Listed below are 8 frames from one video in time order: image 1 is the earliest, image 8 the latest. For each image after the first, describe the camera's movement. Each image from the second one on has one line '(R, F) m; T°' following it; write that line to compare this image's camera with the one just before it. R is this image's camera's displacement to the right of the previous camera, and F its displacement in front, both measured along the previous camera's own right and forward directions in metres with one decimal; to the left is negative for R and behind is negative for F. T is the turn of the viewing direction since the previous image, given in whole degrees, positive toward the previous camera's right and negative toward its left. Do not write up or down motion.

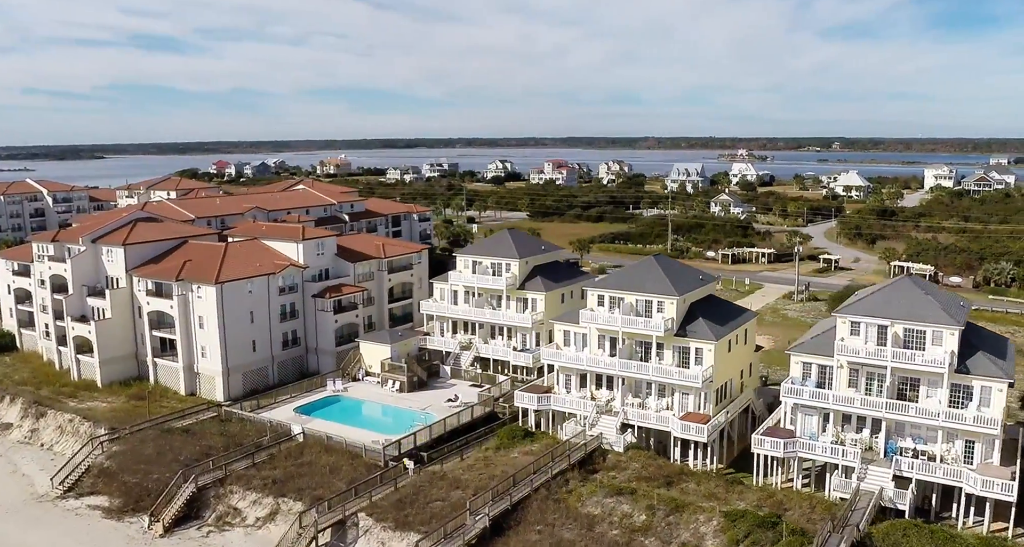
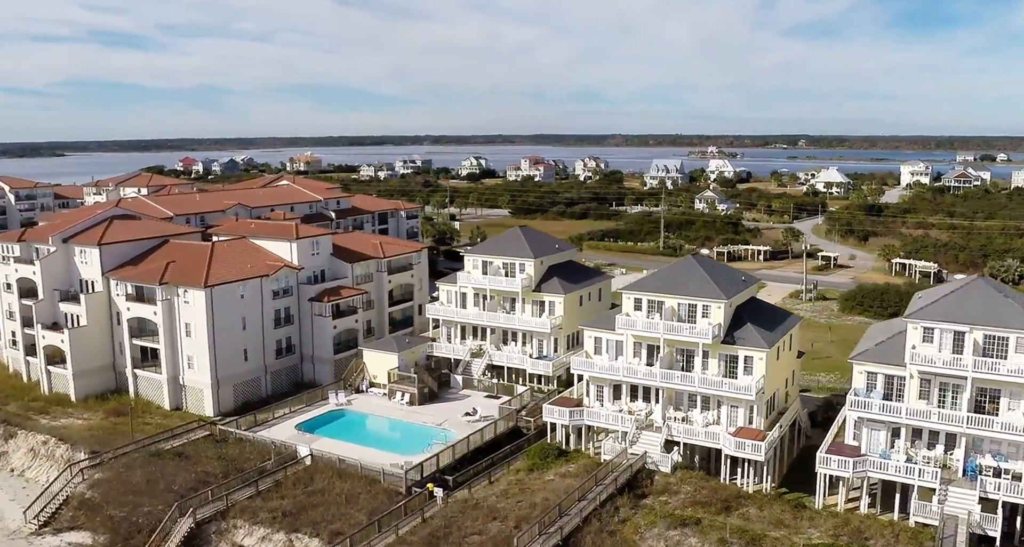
(-3.0, +4.2) m; +2°
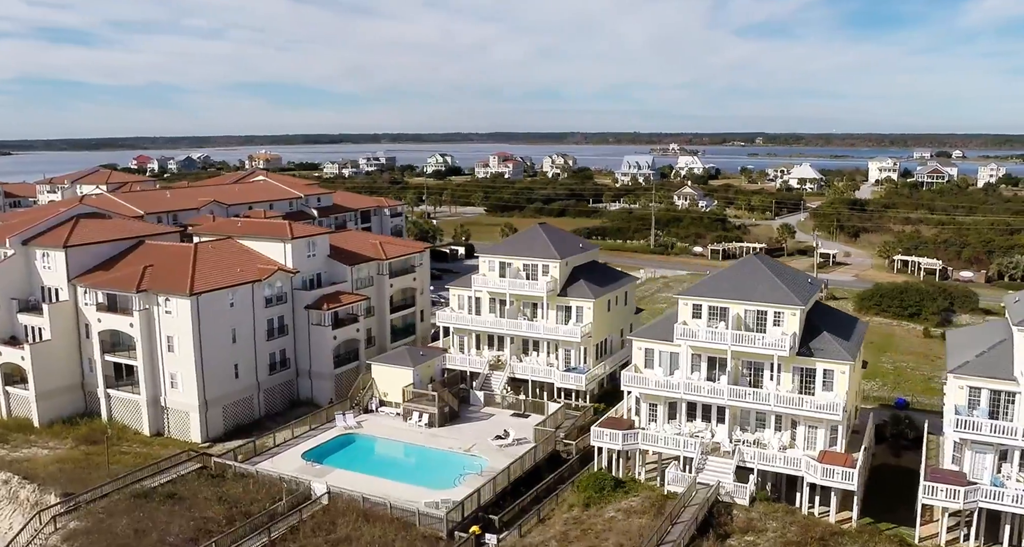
(-3.7, +5.3) m; +3°
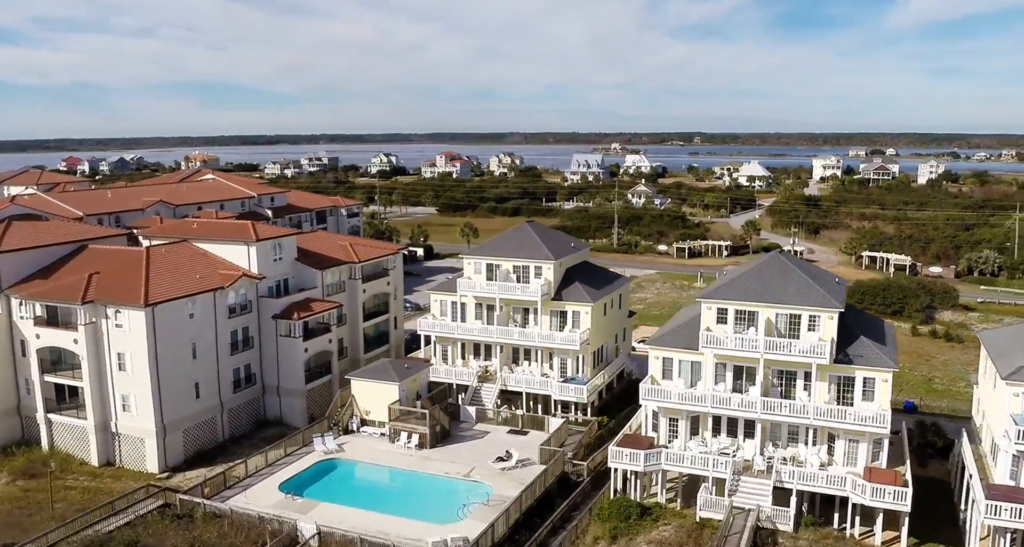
(-2.6, +4.0) m; +4°
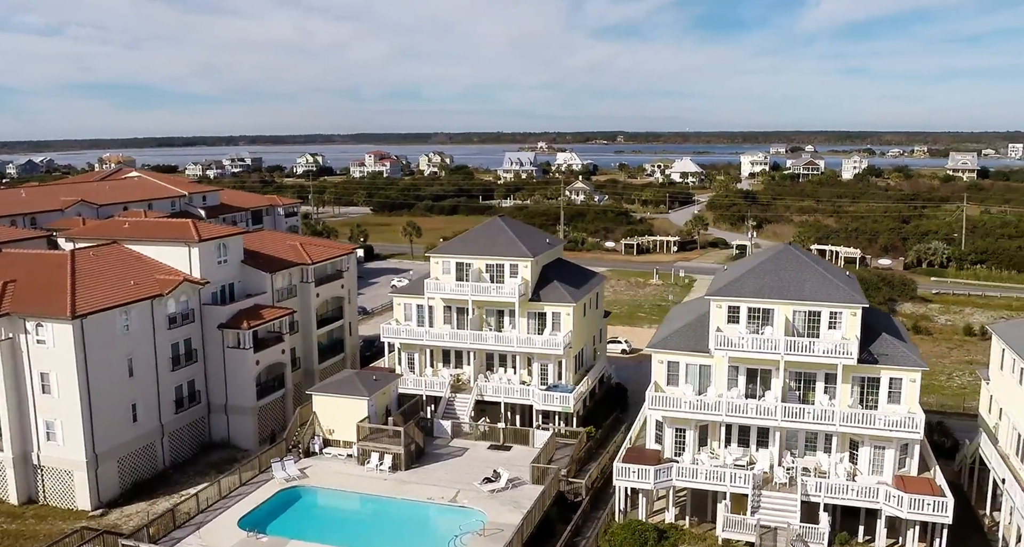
(-2.3, +3.8) m; +5°
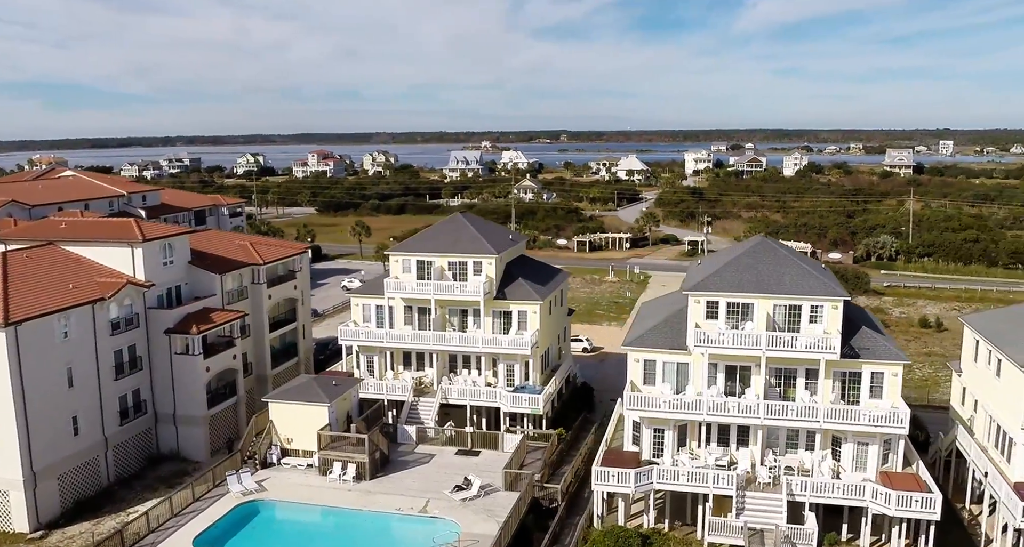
(-0.9, +1.5) m; +4°
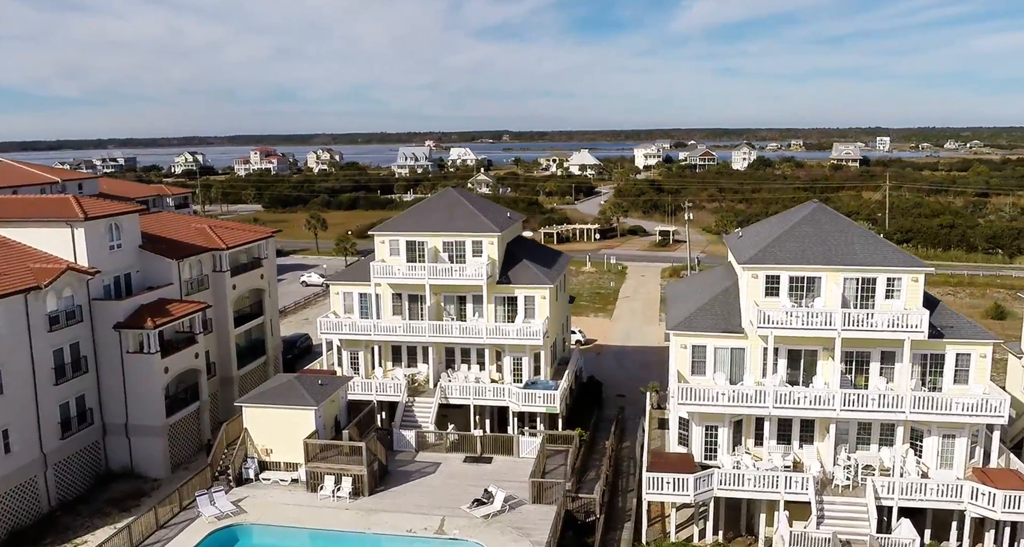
(-2.6, +4.7) m; +4°
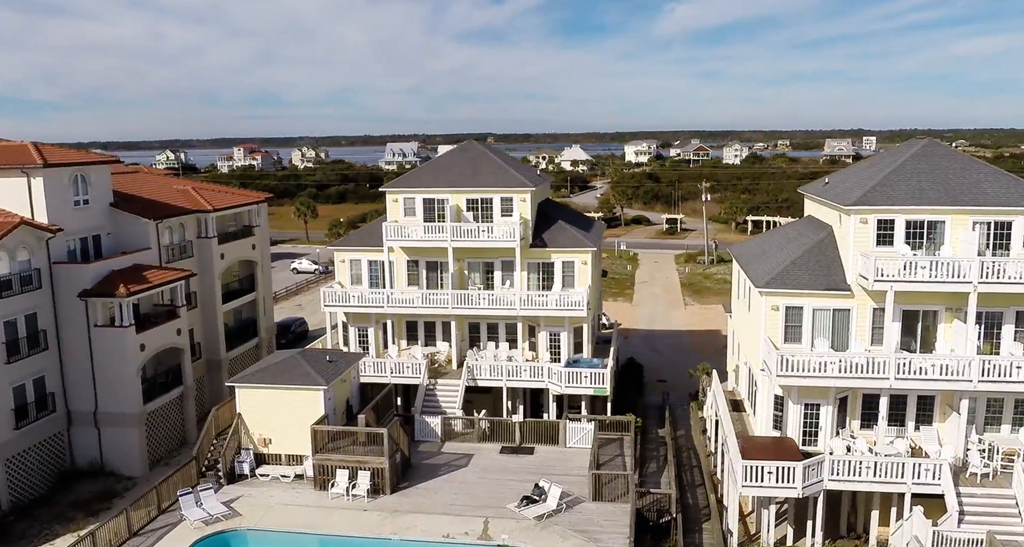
(-1.9, +4.8) m; +1°
